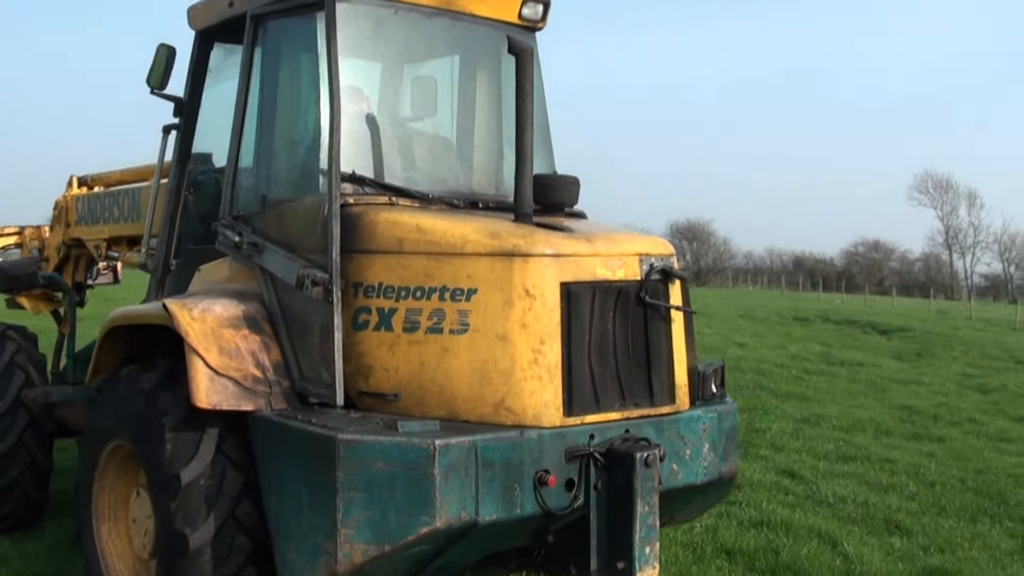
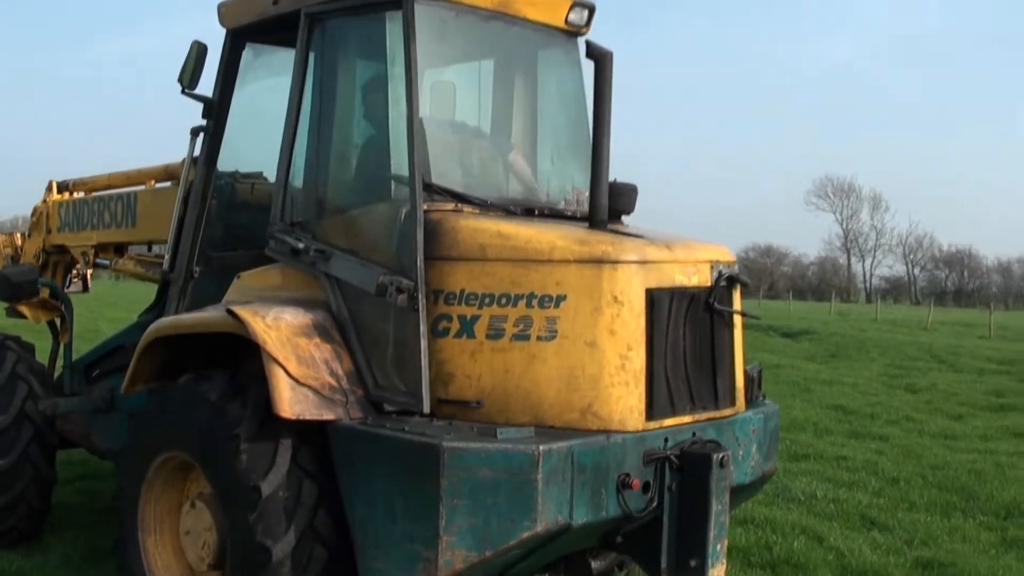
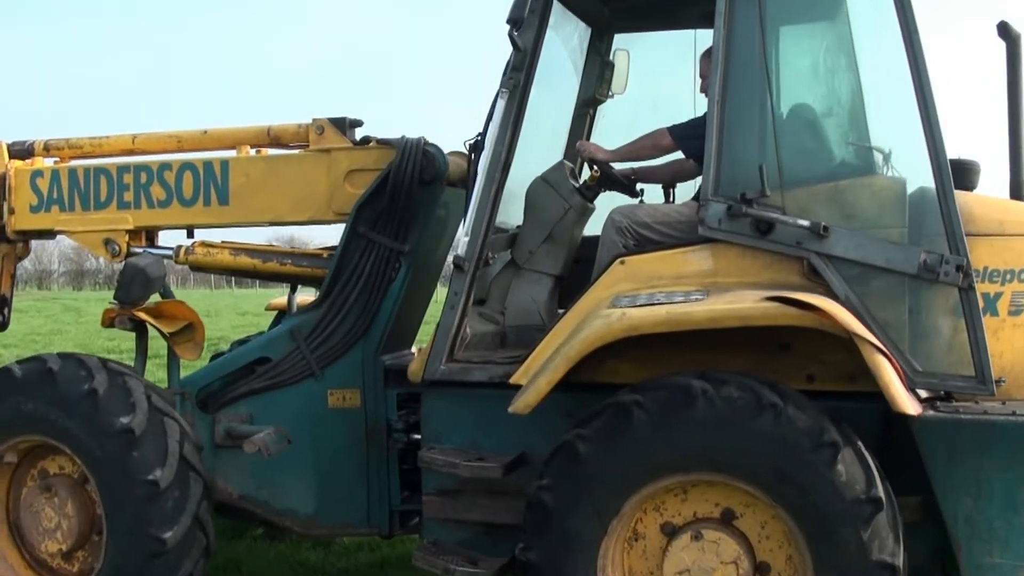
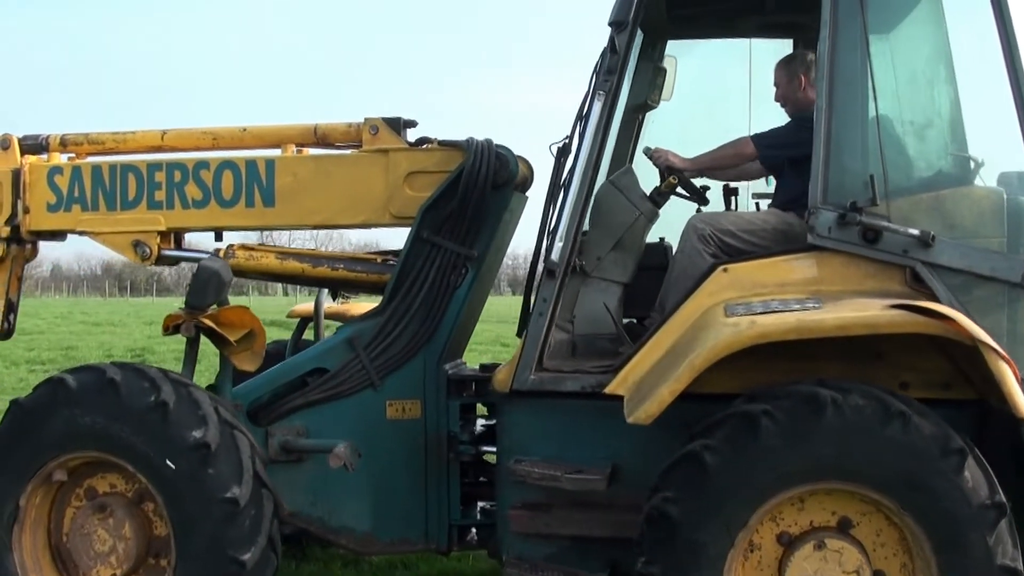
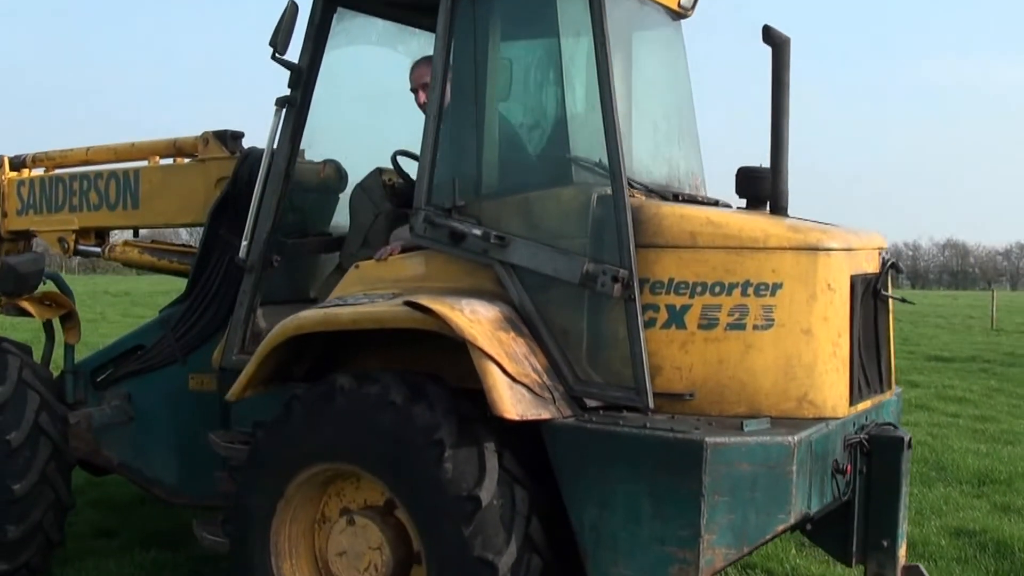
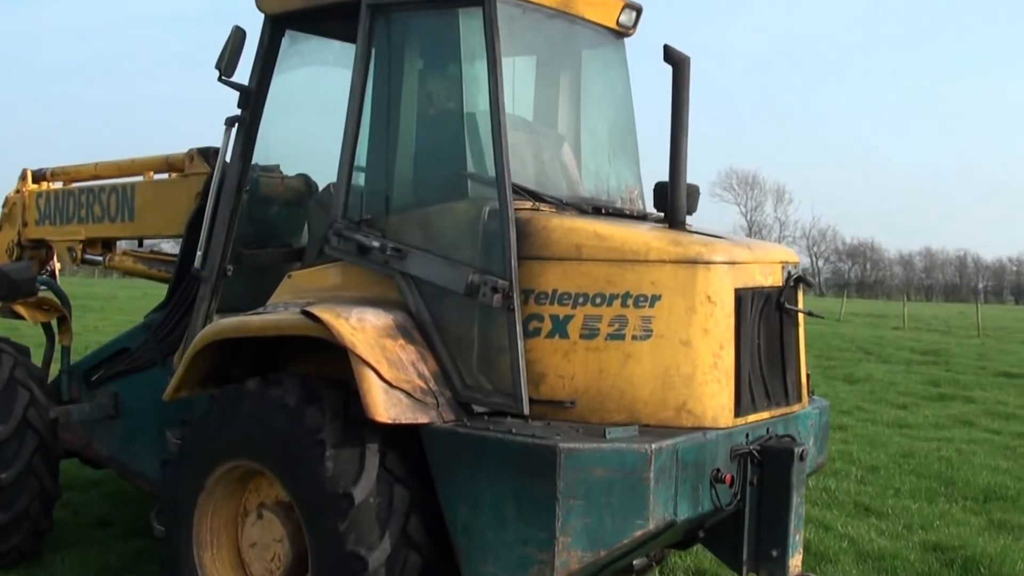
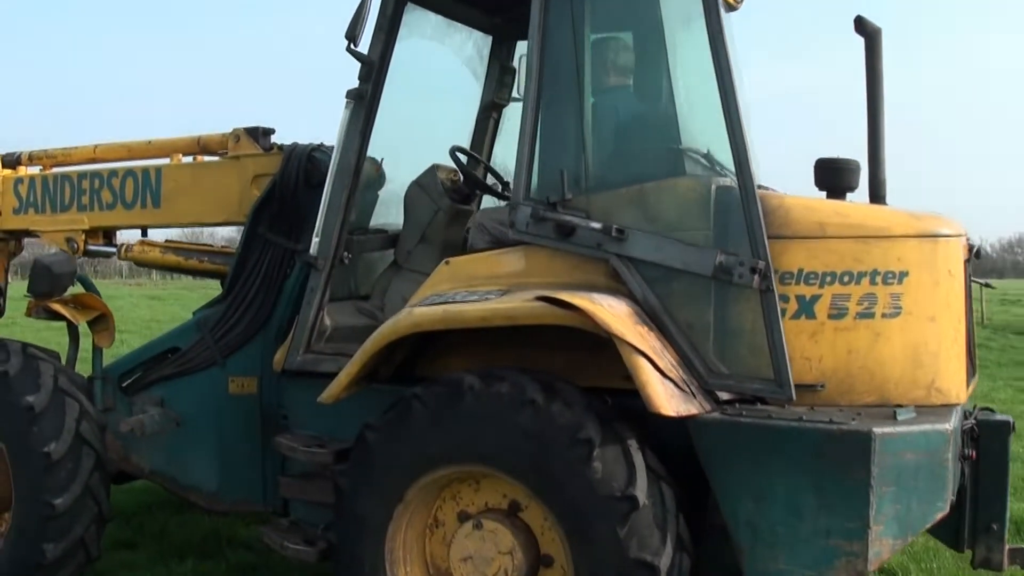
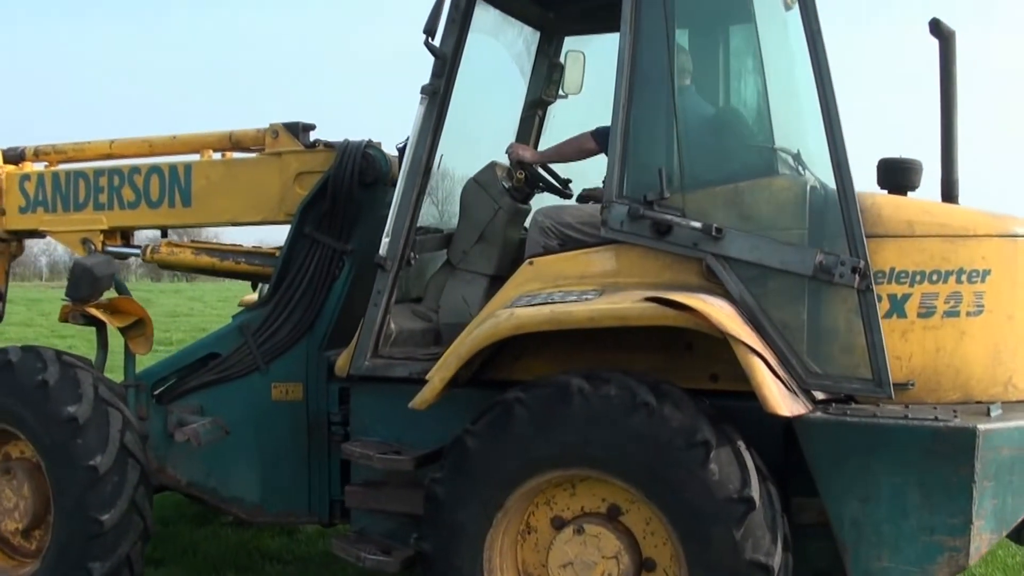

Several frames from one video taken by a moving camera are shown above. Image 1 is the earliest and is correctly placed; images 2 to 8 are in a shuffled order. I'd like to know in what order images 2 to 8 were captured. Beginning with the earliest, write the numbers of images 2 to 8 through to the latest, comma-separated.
2, 6, 5, 7, 8, 3, 4
